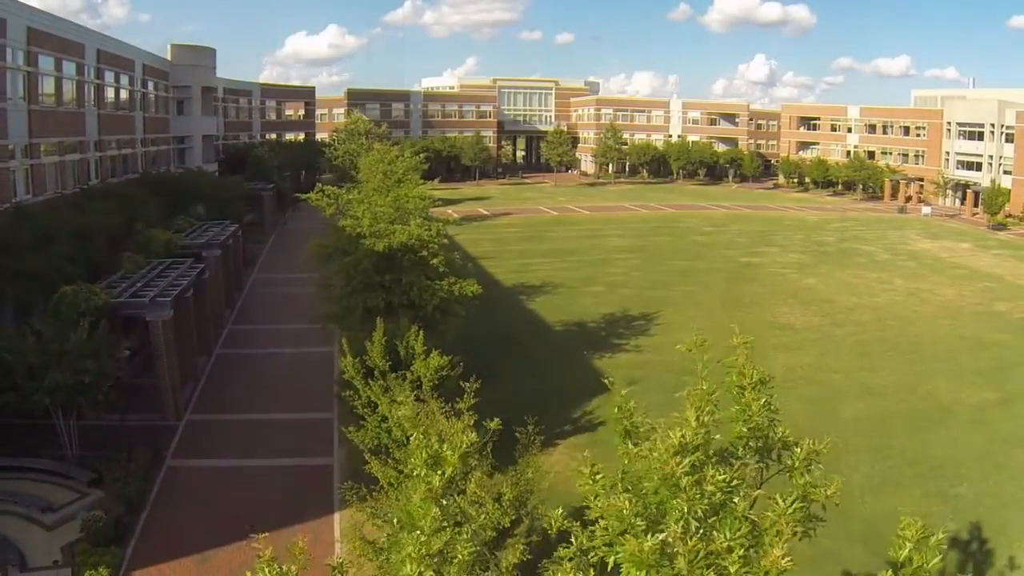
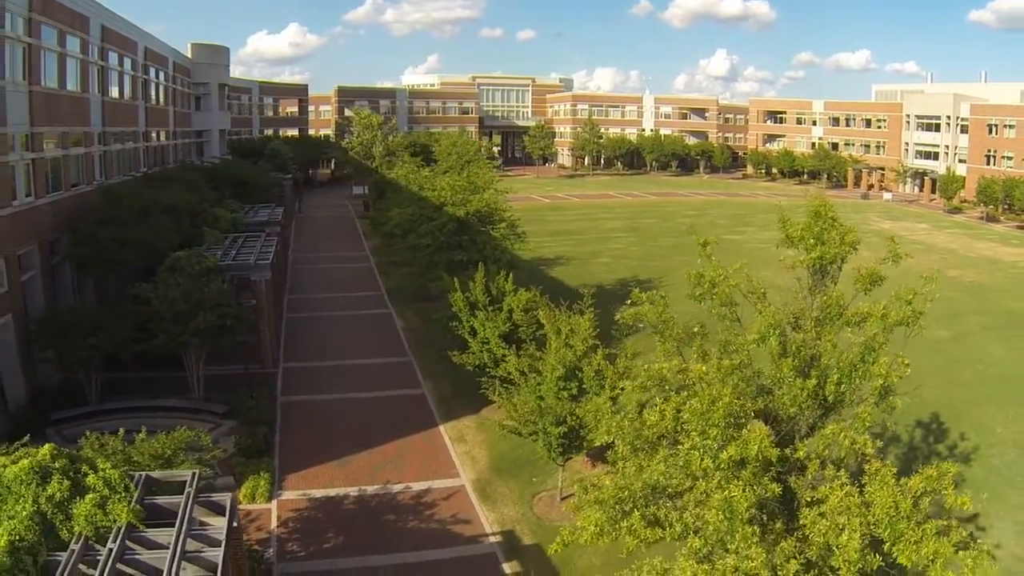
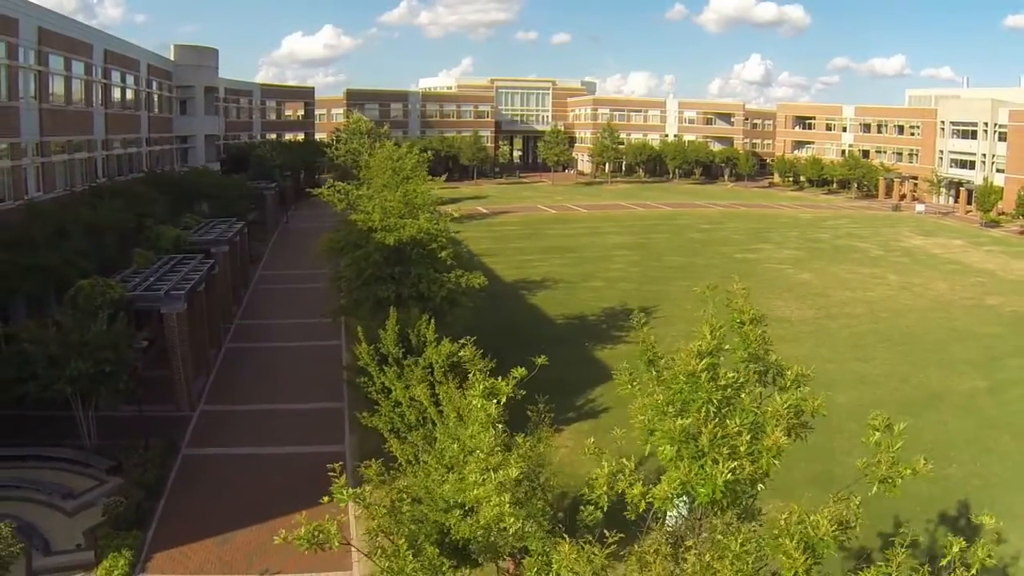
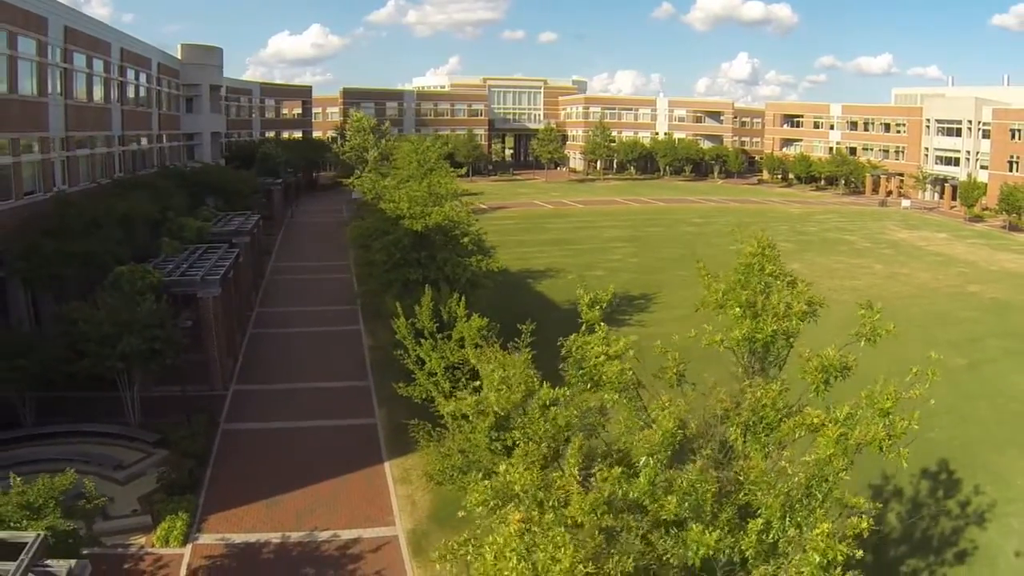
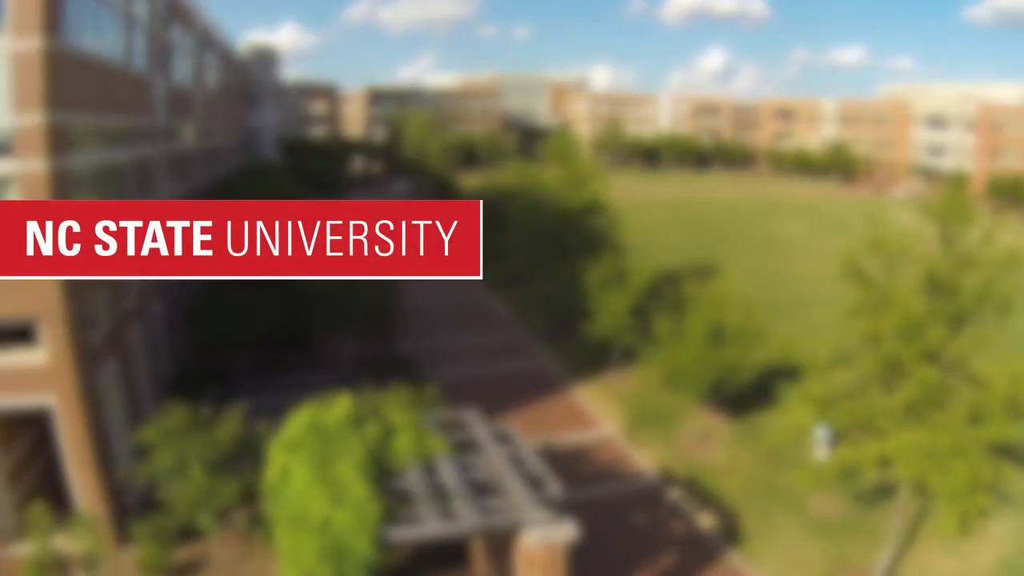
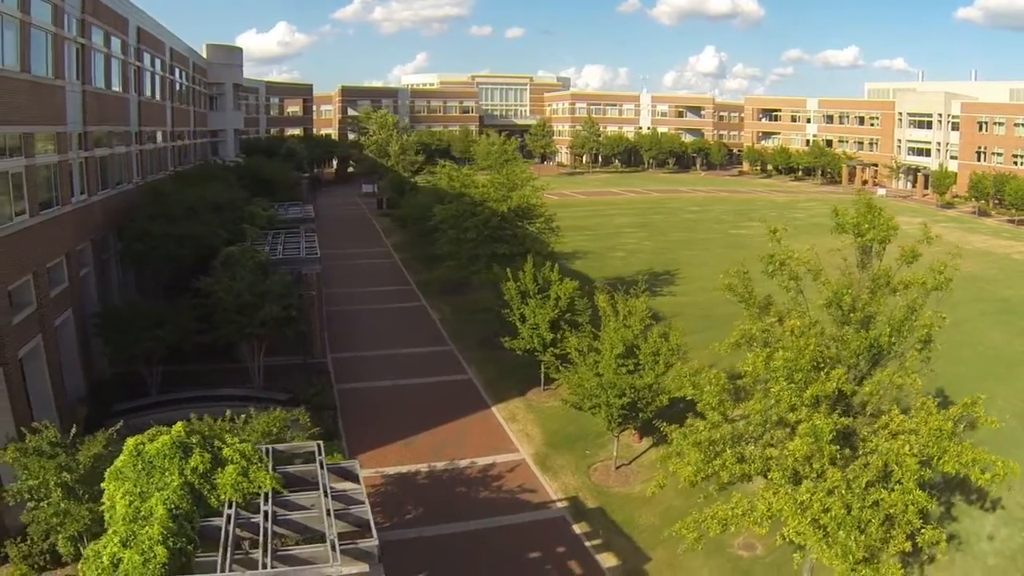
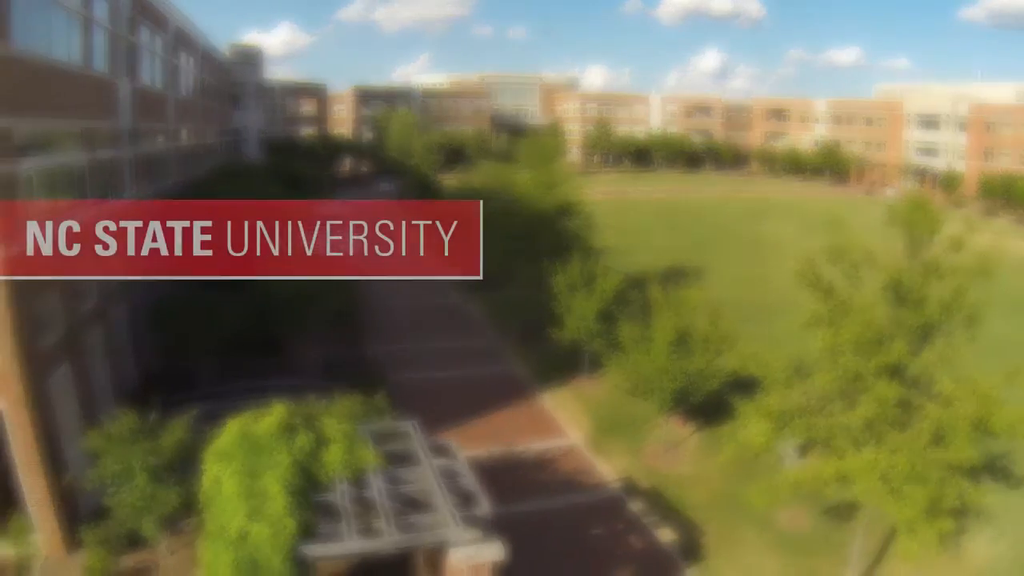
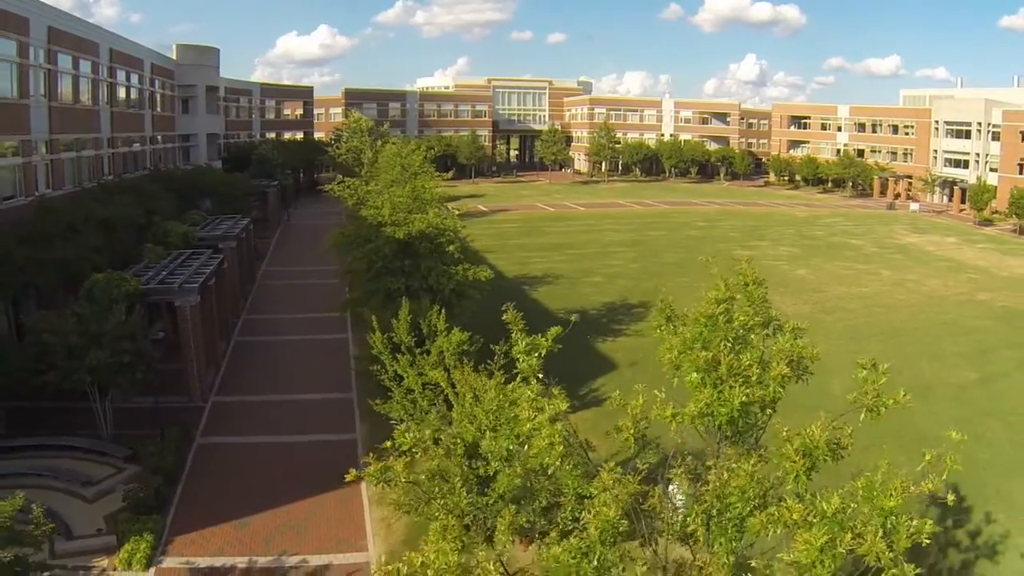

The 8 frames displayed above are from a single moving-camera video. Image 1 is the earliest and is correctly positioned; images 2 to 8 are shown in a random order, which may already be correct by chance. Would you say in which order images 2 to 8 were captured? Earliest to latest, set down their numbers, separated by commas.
3, 8, 4, 2, 6, 7, 5
